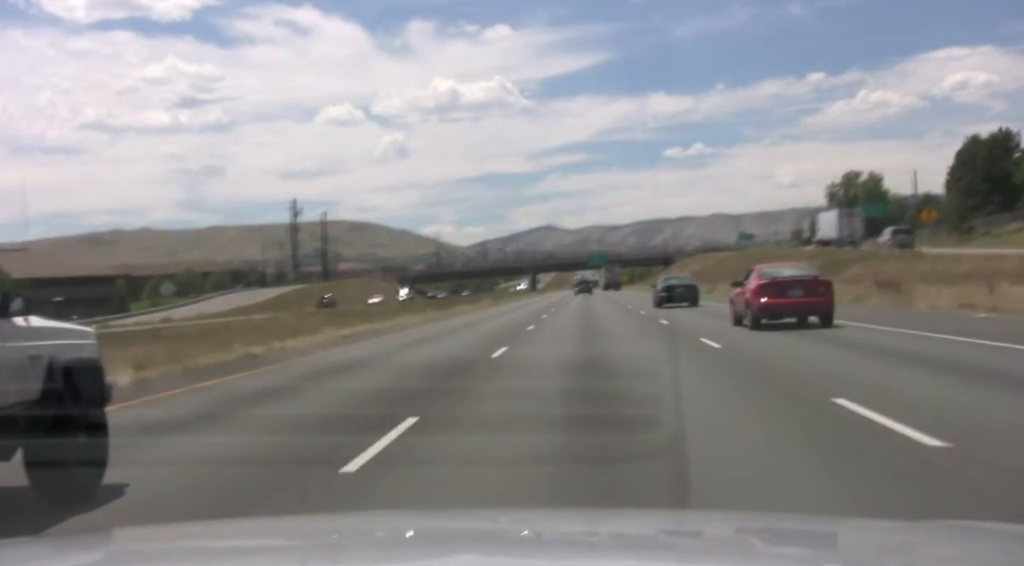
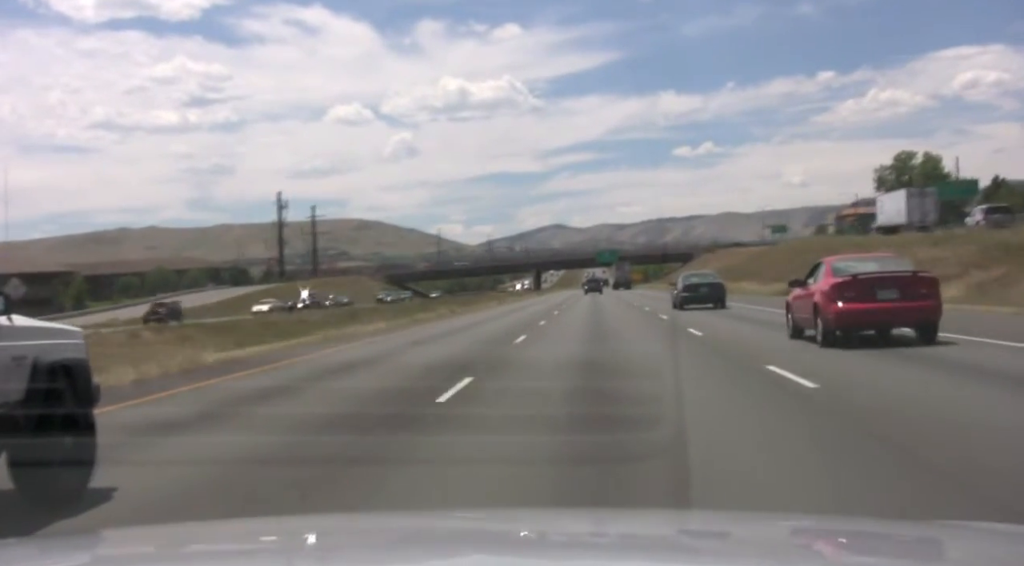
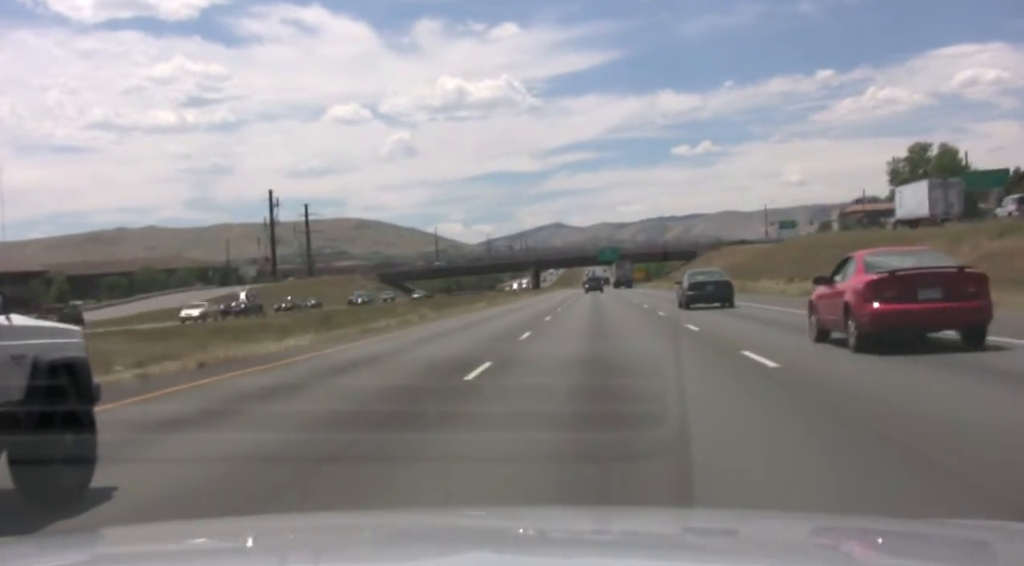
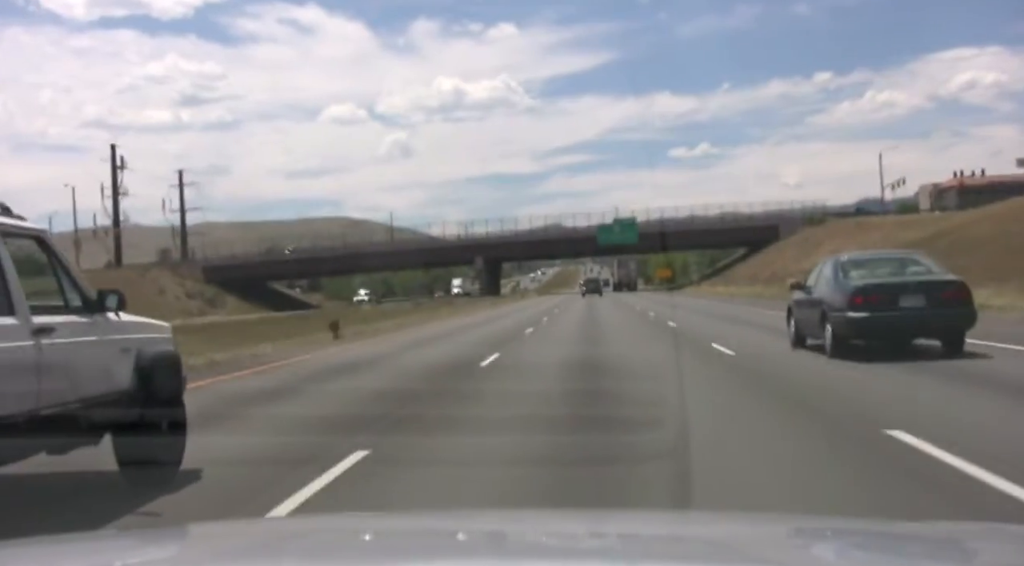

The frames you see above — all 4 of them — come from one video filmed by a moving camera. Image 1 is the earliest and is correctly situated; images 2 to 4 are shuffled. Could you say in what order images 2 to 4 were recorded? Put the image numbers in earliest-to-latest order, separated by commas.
2, 3, 4
